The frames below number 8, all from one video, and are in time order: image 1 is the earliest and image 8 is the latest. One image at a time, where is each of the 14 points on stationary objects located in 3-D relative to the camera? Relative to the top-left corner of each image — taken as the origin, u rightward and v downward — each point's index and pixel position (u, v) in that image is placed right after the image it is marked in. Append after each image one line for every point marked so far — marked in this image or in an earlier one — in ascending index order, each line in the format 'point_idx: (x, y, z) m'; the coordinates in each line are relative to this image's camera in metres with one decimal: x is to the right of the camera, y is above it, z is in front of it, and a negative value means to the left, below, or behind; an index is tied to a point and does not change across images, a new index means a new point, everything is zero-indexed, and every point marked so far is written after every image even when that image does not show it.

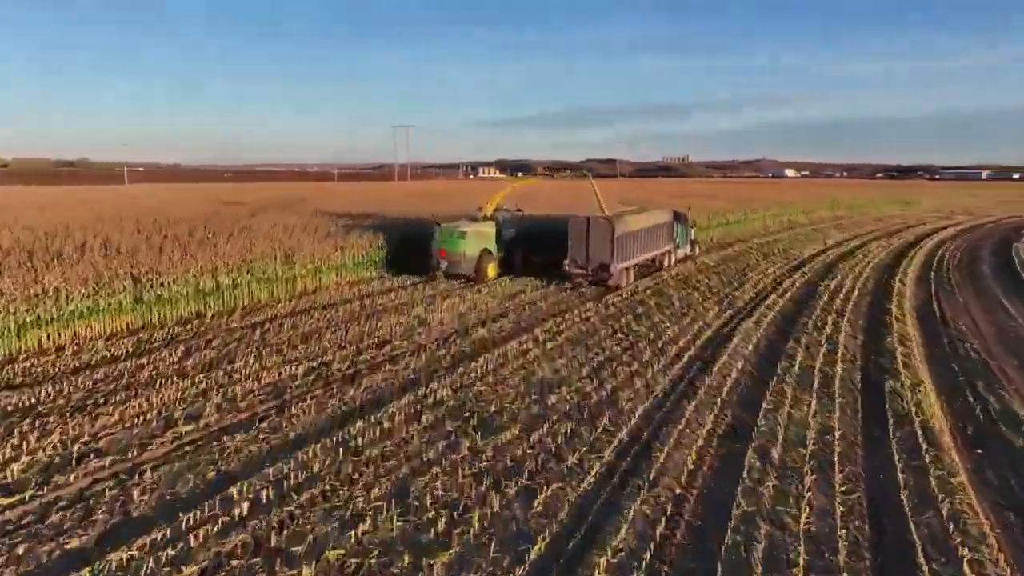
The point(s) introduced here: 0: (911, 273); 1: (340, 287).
0: (+10.3, +0.4, +18.3) m
1: (-3.6, 0.0, +15.1) m
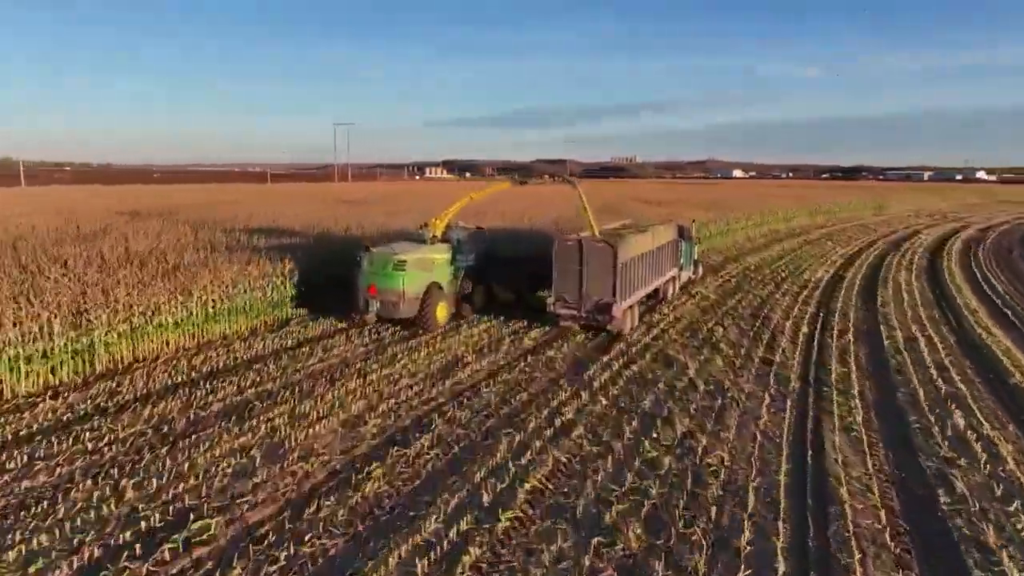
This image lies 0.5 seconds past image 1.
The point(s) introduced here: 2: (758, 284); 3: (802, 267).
0: (+9.1, -0.4, +14.0) m
1: (-4.5, -0.9, +9.8) m
2: (+6.0, 0.0, +16.7) m
3: (+8.2, +0.6, +20.2) m
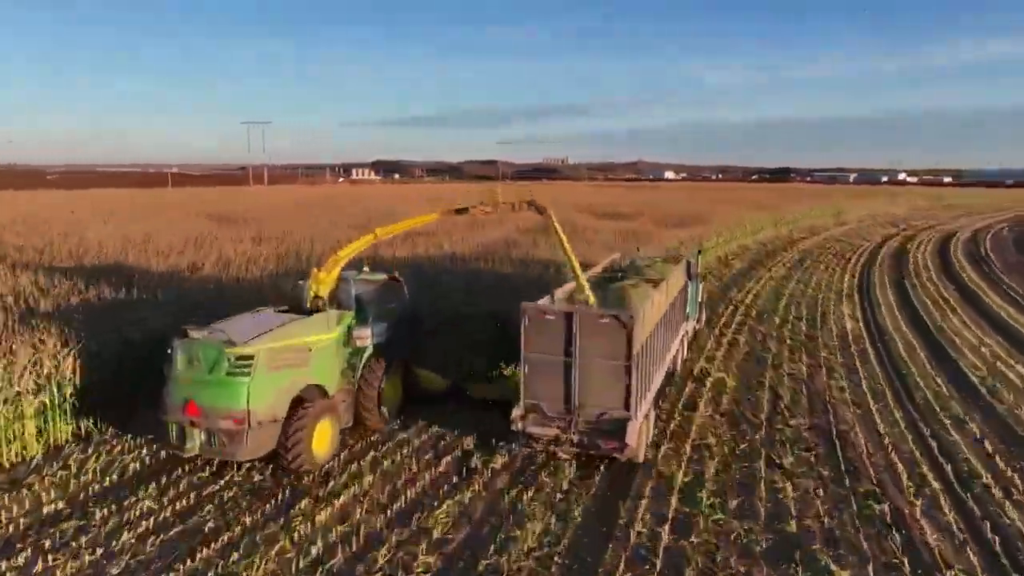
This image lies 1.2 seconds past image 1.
0: (+7.9, -1.4, +9.1) m
1: (-5.3, -2.1, +3.7) m
2: (+4.5, -1.0, +11.5) m
3: (+6.4, -0.5, +15.2) m
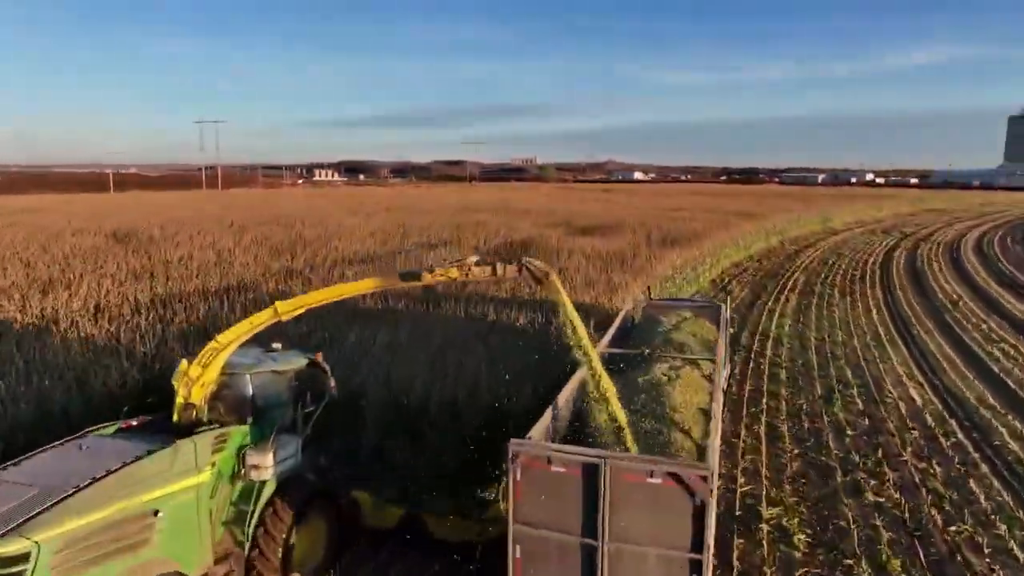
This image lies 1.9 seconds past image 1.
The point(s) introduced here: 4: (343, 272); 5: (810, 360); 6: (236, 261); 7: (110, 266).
0: (+7.4, -2.2, +5.8) m
1: (-5.5, -3.0, -0.3) m
2: (+3.9, -1.8, +8.0) m
3: (+5.7, -1.3, +11.8) m
4: (-3.5, +0.4, +14.7) m
5: (+5.0, -1.3, +11.8) m
6: (-6.1, +0.6, +15.6) m
7: (-8.4, +0.4, +14.8) m
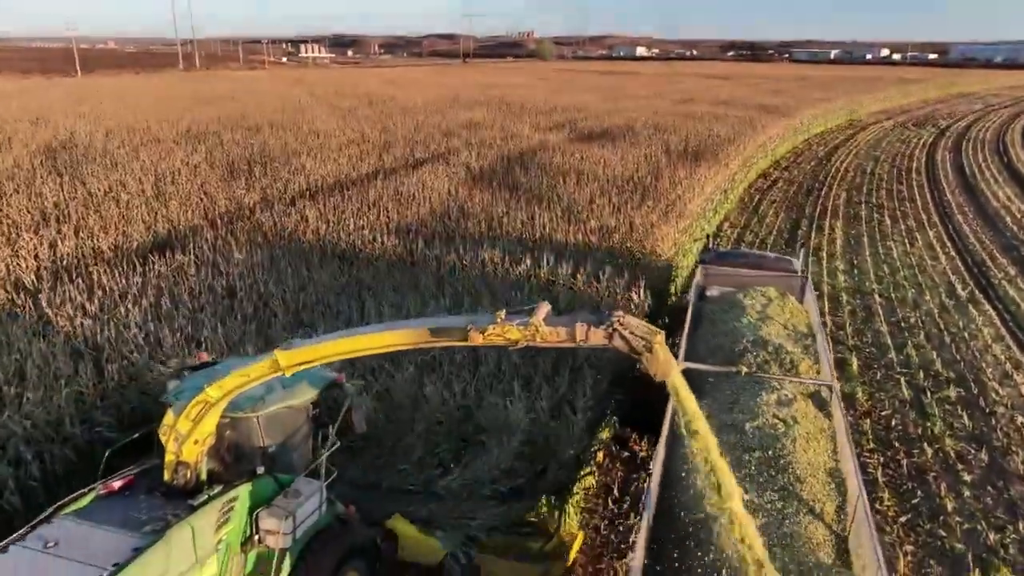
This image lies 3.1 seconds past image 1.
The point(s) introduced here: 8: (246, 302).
0: (+7.5, -2.6, +3.7) m
1: (-5.5, -4.5, -2.2) m
2: (+3.9, -1.9, +5.8) m
3: (+5.7, -0.7, +9.5) m
4: (-3.5, +1.4, +12.0) m
5: (+4.9, -0.7, +9.5) m
6: (-6.1, +1.7, +12.9) m
7: (-8.4, +1.4, +12.1) m
8: (-2.9, -0.2, +7.8) m
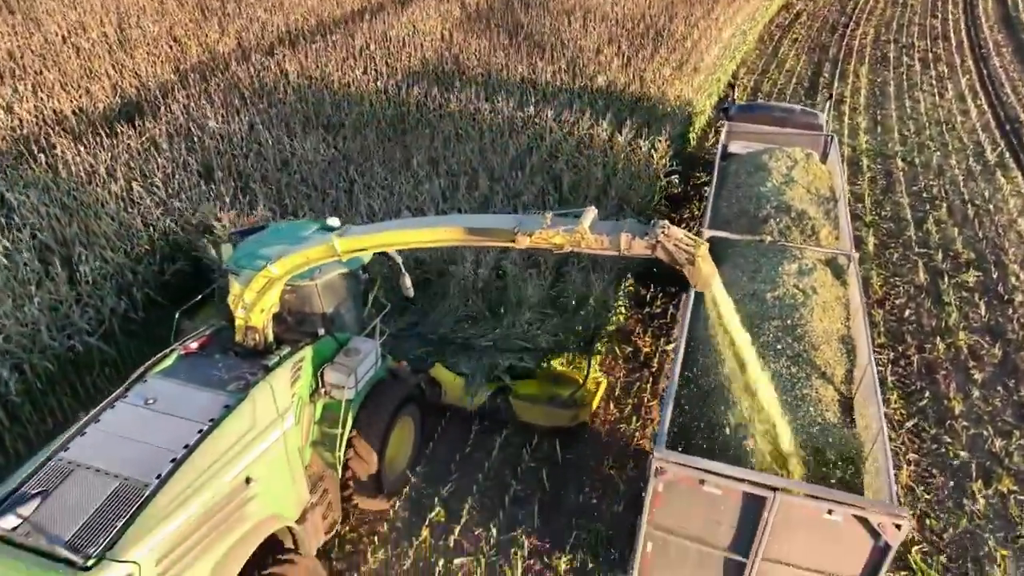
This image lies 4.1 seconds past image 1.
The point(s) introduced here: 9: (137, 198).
0: (+7.5, -2.3, +3.8) m
1: (-5.4, -5.5, -1.4) m
2: (+3.9, -1.1, +5.7) m
3: (+5.7, +1.0, +9.0) m
4: (-3.5, +3.5, +10.9) m
5: (+4.9, +1.0, +9.0) m
6: (-6.1, +4.1, +11.7) m
7: (-8.4, +3.6, +11.0) m
8: (-2.9, +1.0, +7.2) m
9: (-3.6, +0.9, +6.9) m
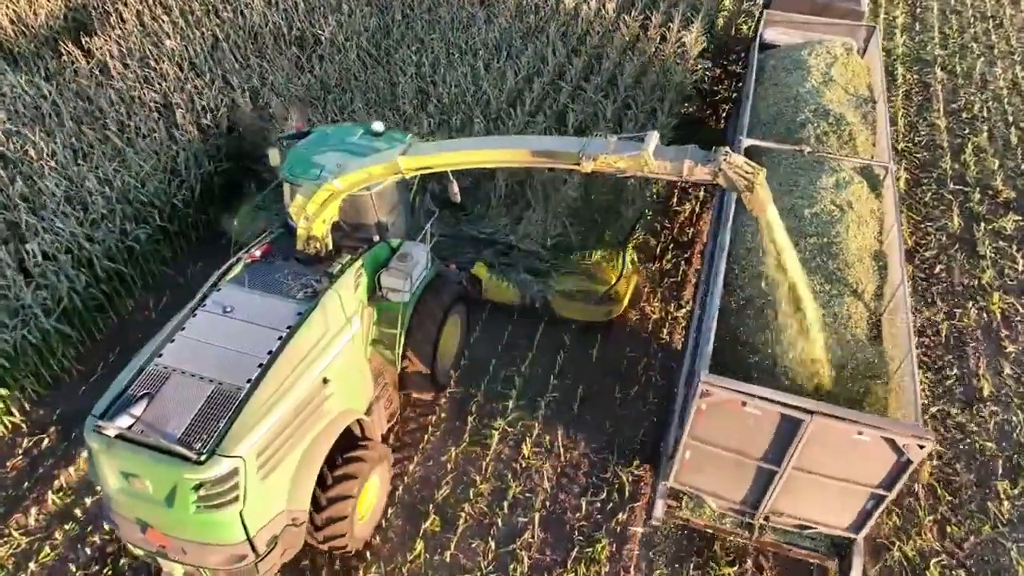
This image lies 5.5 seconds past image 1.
0: (+7.5, -2.4, +3.8) m
1: (-5.4, -6.6, -0.8) m
2: (+3.9, -0.9, +5.4) m
3: (+5.6, +1.7, +8.2) m
4: (-3.5, +4.6, +9.6) m
5: (+4.9, +1.7, +8.2) m
6: (-6.2, +5.3, +10.2) m
7: (-8.4, +4.7, +9.6) m
8: (-2.9, +1.5, +6.4) m
9: (-3.7, +1.2, +6.1) m
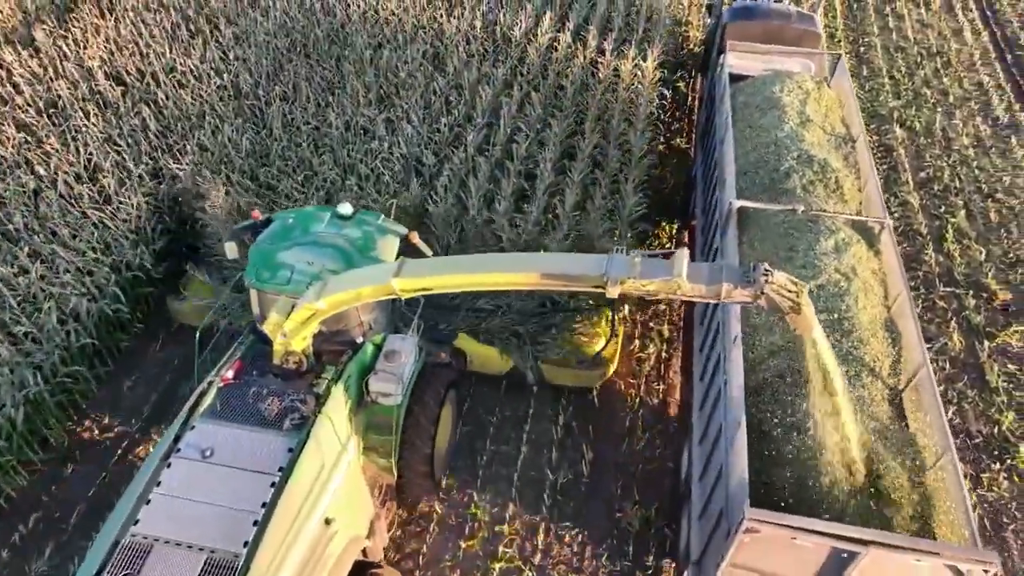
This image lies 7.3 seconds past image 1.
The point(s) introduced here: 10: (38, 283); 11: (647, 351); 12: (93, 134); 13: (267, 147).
0: (+7.4, -3.3, +3.2) m
1: (-4.5, -8.8, -2.5) m
2: (+3.6, -2.1, +4.4) m
3: (+4.8, +0.7, +7.4) m
4: (-4.6, +2.8, +7.7) m
5: (+4.1, +0.7, +7.3) m
6: (-7.4, +3.3, +8.1) m
7: (-9.5, +2.4, +7.3) m
8: (-3.5, -0.3, +4.8) m
9: (-4.1, -0.6, +4.4) m
10: (-3.4, 0.0, +5.1) m
11: (+1.1, -0.5, +6.0) m
12: (-3.7, +1.3, +6.3) m
13: (-2.2, +1.2, +6.4) m
